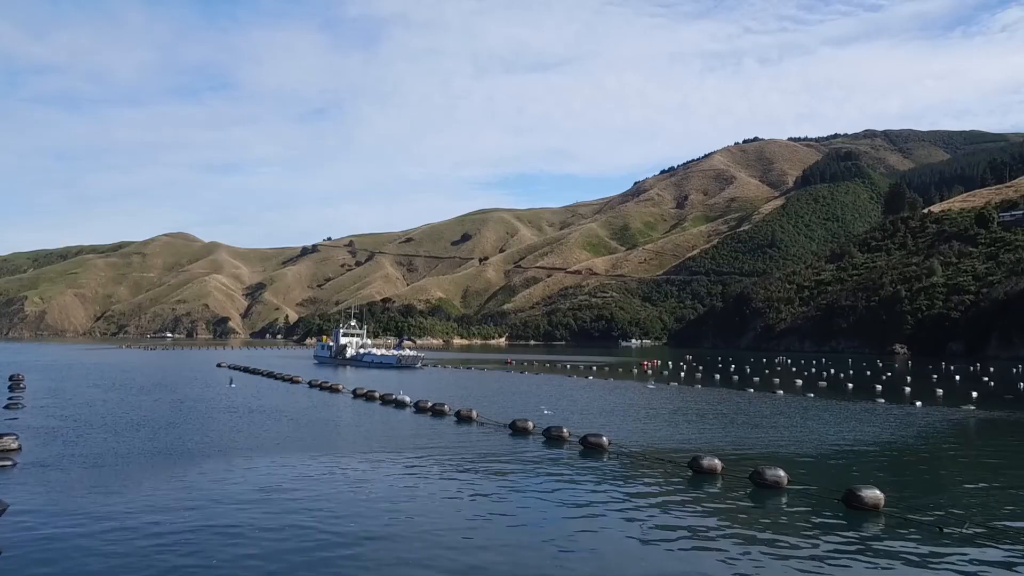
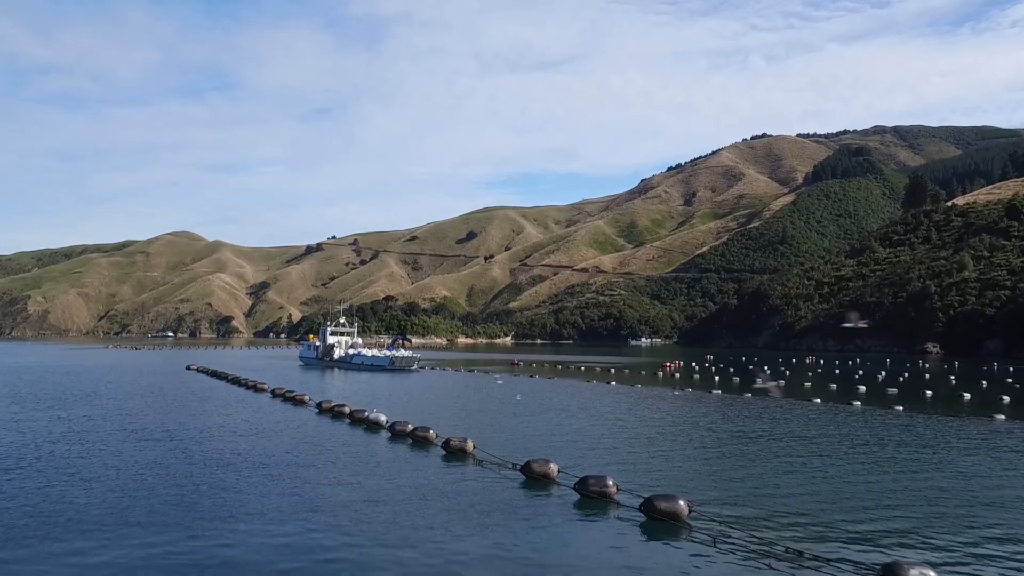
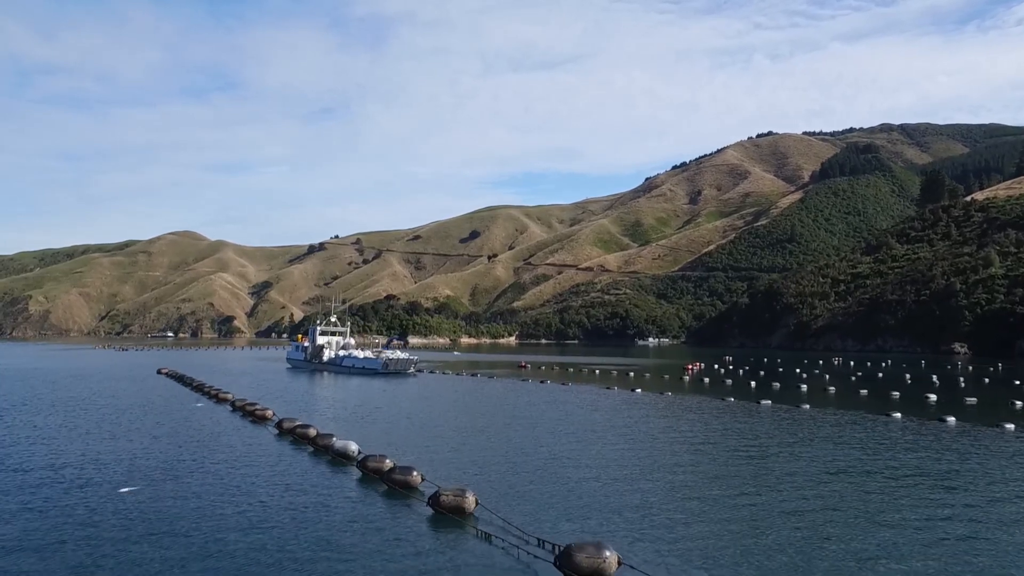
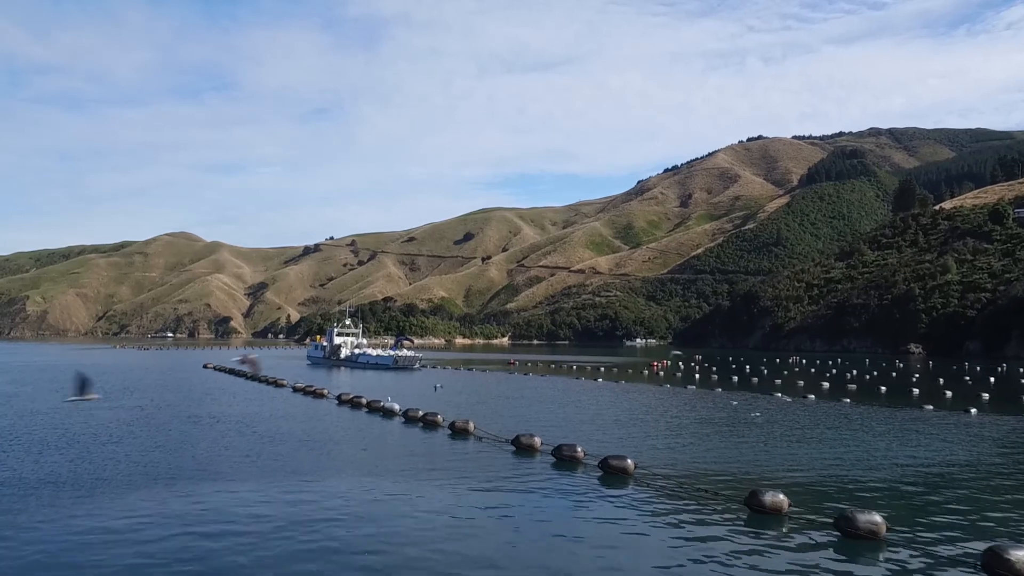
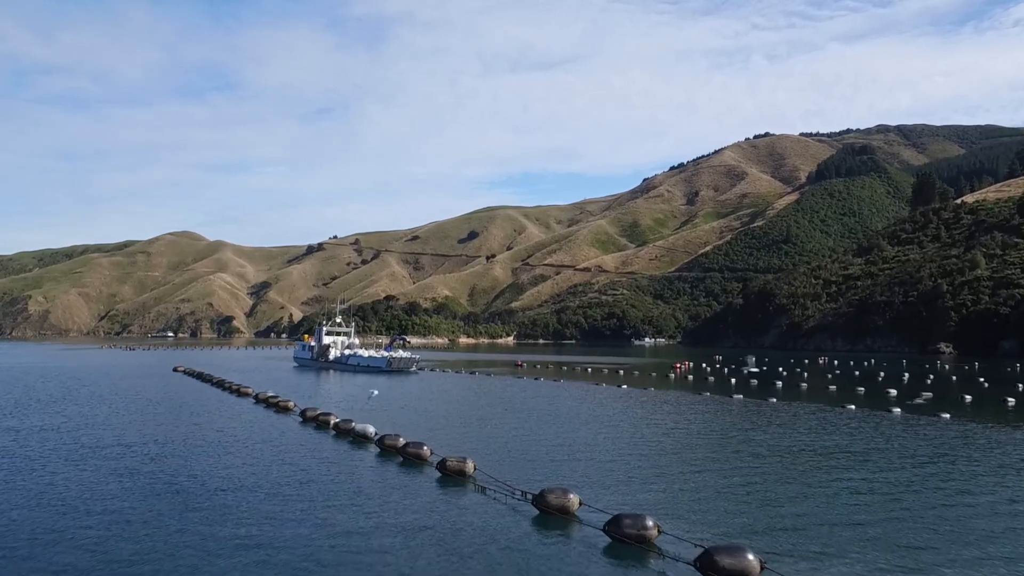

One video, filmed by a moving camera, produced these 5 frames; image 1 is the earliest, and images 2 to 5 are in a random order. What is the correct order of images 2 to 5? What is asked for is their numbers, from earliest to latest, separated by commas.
4, 2, 5, 3
